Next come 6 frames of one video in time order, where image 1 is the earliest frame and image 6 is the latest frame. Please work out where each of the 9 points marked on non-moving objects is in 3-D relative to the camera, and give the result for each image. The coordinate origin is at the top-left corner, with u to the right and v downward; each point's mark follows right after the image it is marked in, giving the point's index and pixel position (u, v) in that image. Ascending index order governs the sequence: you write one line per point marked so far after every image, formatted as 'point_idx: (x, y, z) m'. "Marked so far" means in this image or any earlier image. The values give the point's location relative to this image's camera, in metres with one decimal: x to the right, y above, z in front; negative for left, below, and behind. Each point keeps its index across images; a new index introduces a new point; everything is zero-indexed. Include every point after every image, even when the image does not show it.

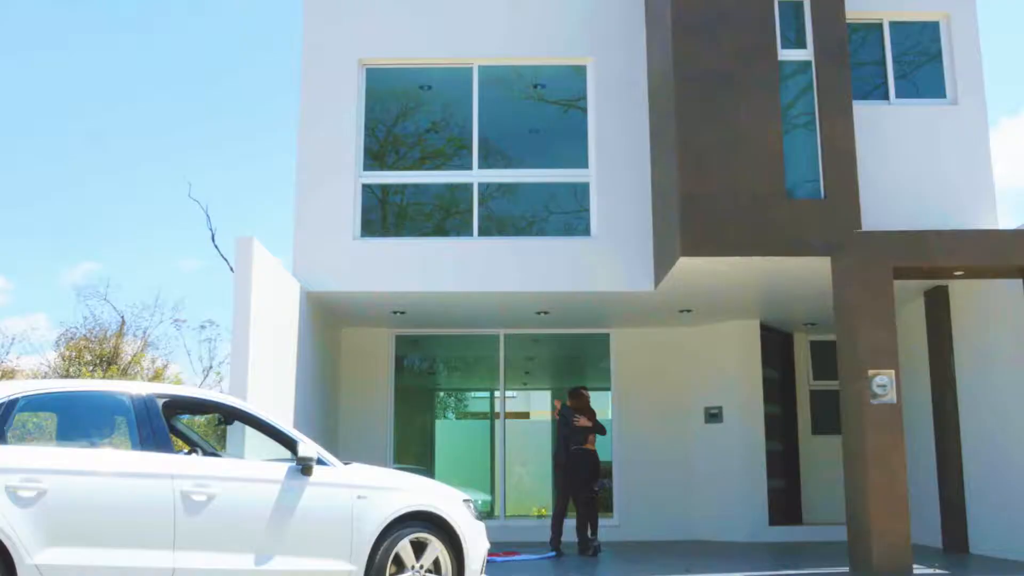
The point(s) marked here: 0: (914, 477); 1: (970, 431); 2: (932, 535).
0: (+5.4, -2.5, +13.1) m
1: (+5.5, -1.7, +11.8) m
2: (+5.4, -3.1, +12.7) m
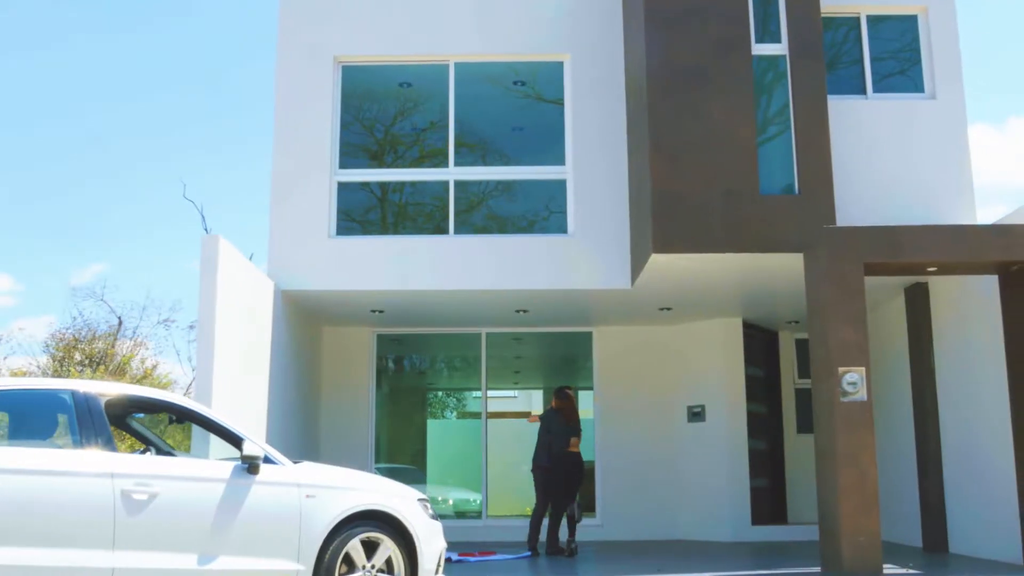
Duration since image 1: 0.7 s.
0: (+5.0, -2.4, +13.0) m
1: (+5.1, -1.6, +11.7) m
2: (+5.0, -3.1, +12.6) m
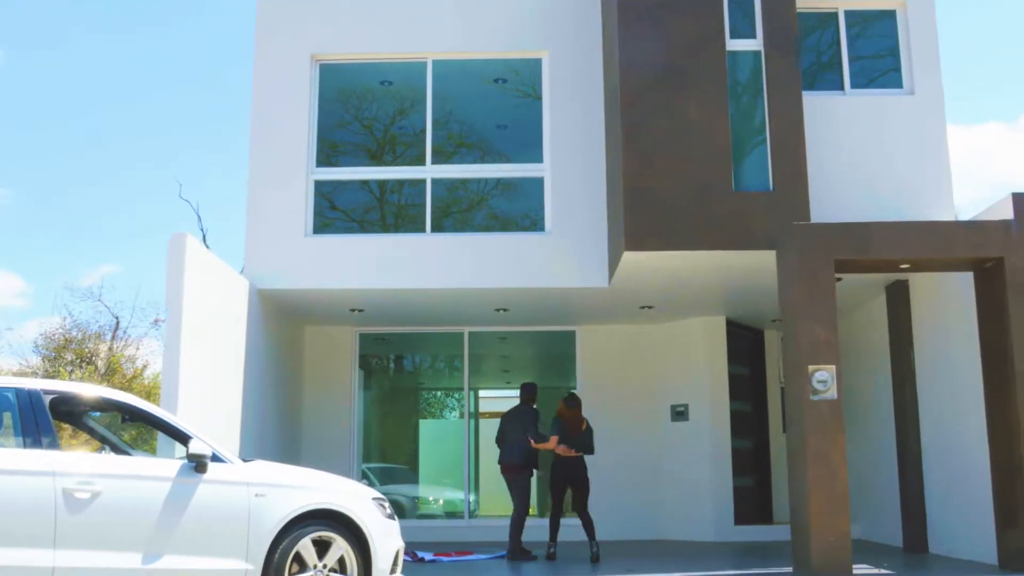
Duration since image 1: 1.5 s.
0: (+4.7, -2.4, +12.9) m
1: (+4.8, -1.6, +11.5) m
2: (+4.7, -3.0, +12.5) m
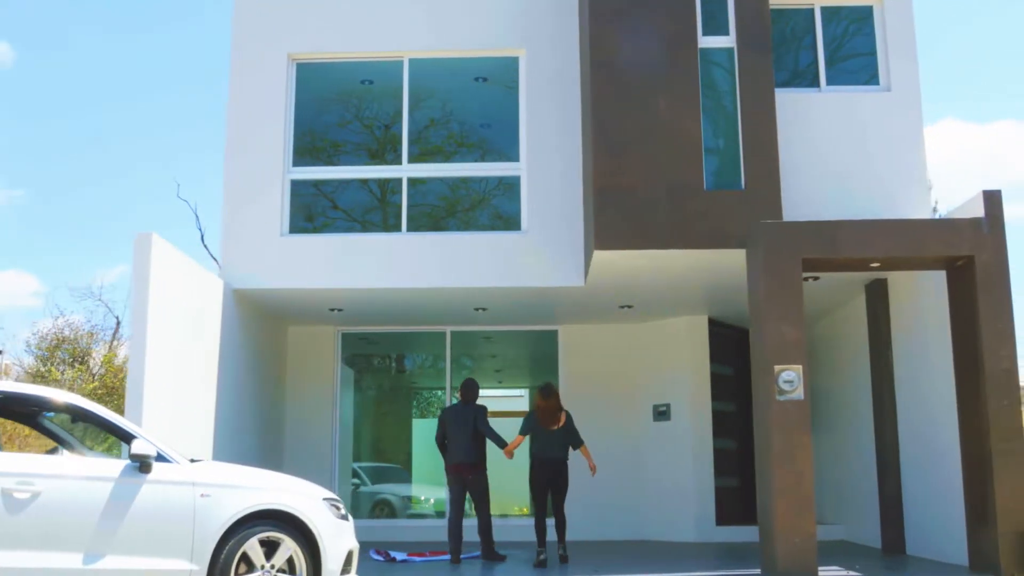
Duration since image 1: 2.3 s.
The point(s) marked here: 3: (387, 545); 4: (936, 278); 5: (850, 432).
0: (+4.3, -2.4, +12.8) m
1: (+4.4, -1.6, +11.4) m
2: (+4.4, -3.0, +12.3) m
3: (-1.4, -2.9, +11.5) m
4: (+4.4, +0.1, +10.7) m
5: (+4.3, -1.8, +13.0) m
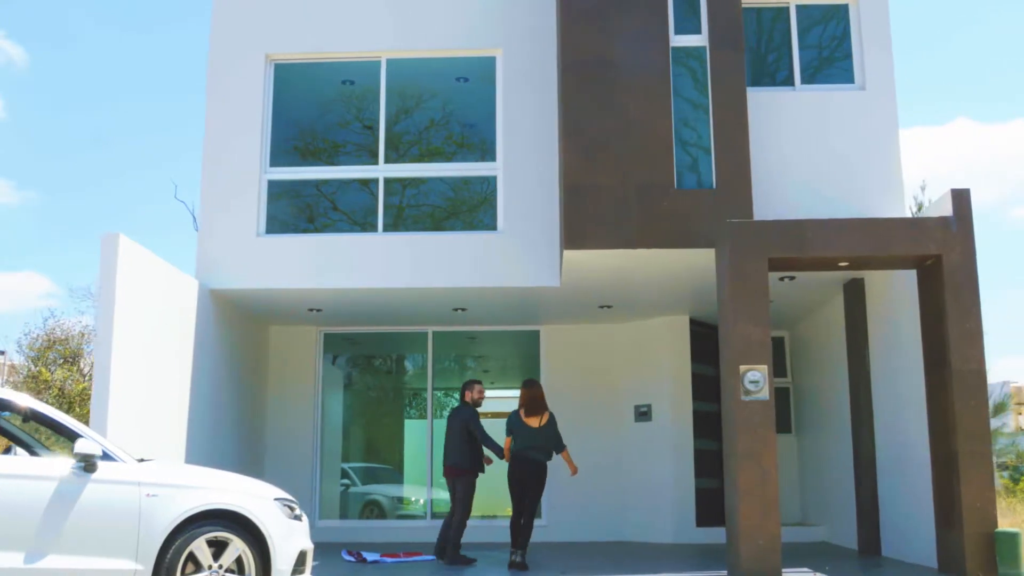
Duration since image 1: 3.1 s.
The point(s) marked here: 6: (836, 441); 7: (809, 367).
0: (+4.0, -2.4, +12.7) m
1: (+4.1, -1.6, +11.3) m
2: (+4.0, -3.0, +12.2) m
3: (-1.7, -2.9, +11.4) m
4: (+4.1, +0.1, +10.6) m
5: (+4.0, -1.8, +12.9) m
6: (+4.0, -1.9, +12.8) m
7: (+4.0, -1.1, +13.8) m
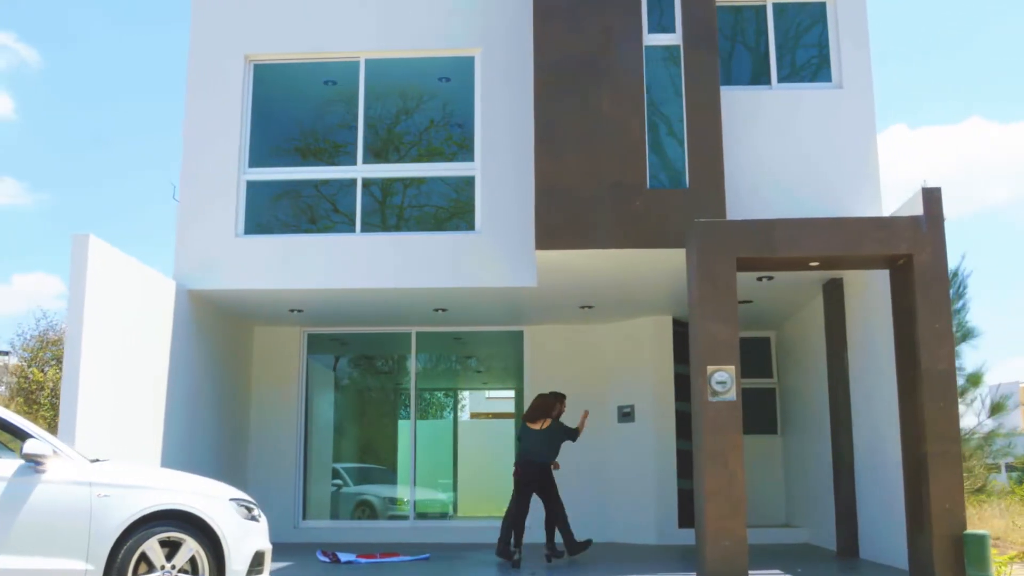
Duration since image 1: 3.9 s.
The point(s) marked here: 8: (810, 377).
0: (+3.7, -2.4, +12.6) m
1: (+3.7, -1.6, +11.3) m
2: (+3.7, -3.0, +12.2) m
3: (-2.1, -2.9, +11.4) m
4: (+3.7, +0.1, +10.5) m
5: (+3.7, -1.8, +12.9) m
6: (+3.7, -1.9, +12.7) m
7: (+3.7, -1.1, +13.7) m
8: (+3.7, -1.1, +13.0) m
